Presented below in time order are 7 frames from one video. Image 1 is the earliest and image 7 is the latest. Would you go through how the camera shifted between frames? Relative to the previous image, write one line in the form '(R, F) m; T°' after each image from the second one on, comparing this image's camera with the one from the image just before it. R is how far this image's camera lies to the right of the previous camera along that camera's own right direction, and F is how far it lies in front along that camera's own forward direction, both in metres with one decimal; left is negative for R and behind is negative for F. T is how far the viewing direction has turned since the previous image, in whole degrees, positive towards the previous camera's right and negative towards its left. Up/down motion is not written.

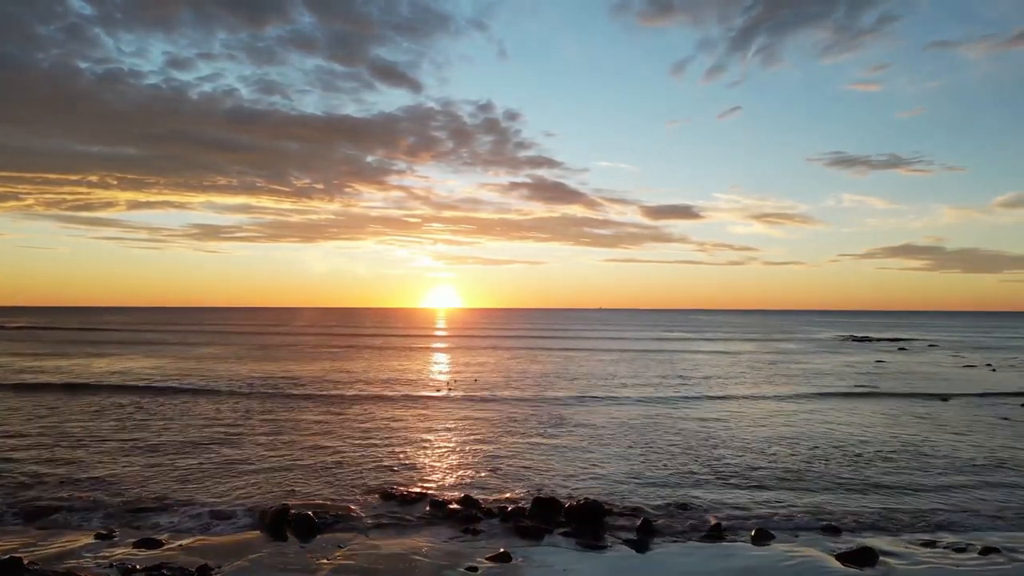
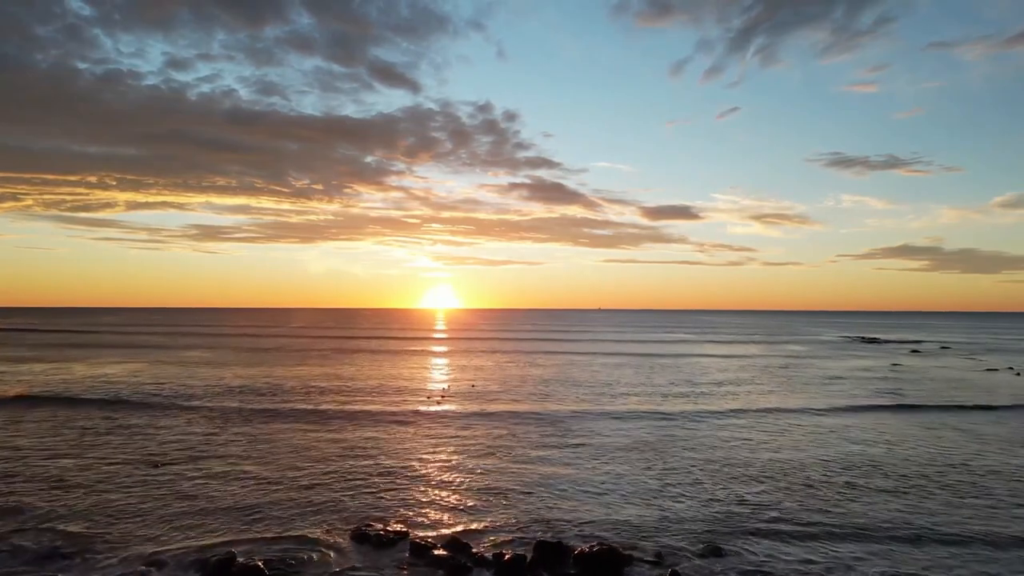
(0.0, +1.6) m; 0°
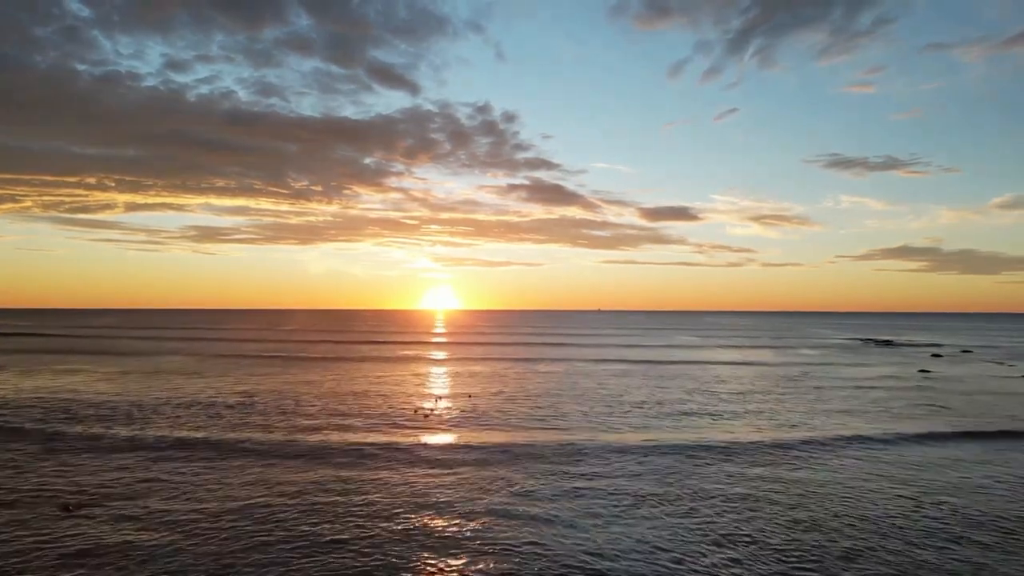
(-0.2, +2.2) m; 0°
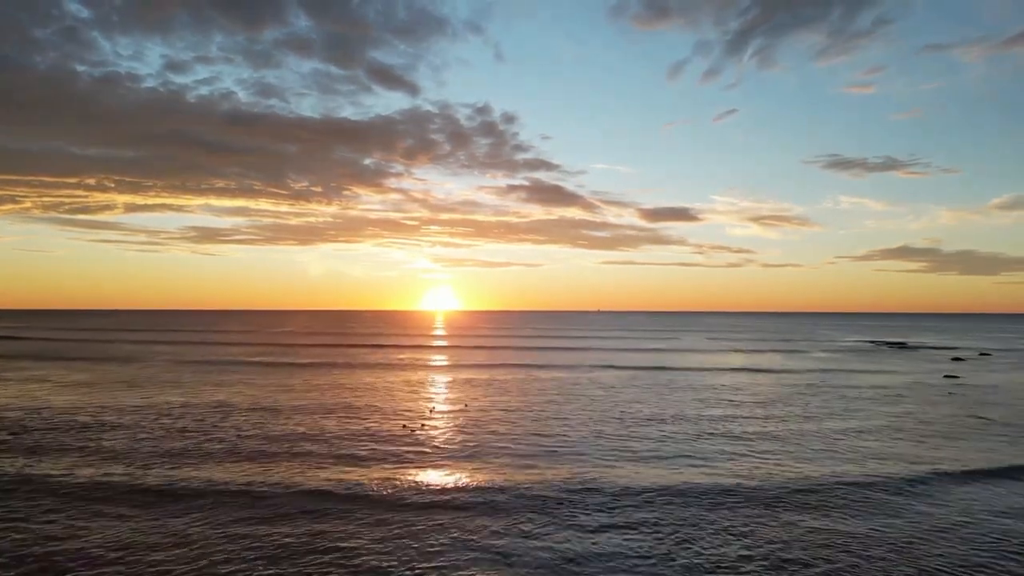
(-0.2, +0.7) m; 0°
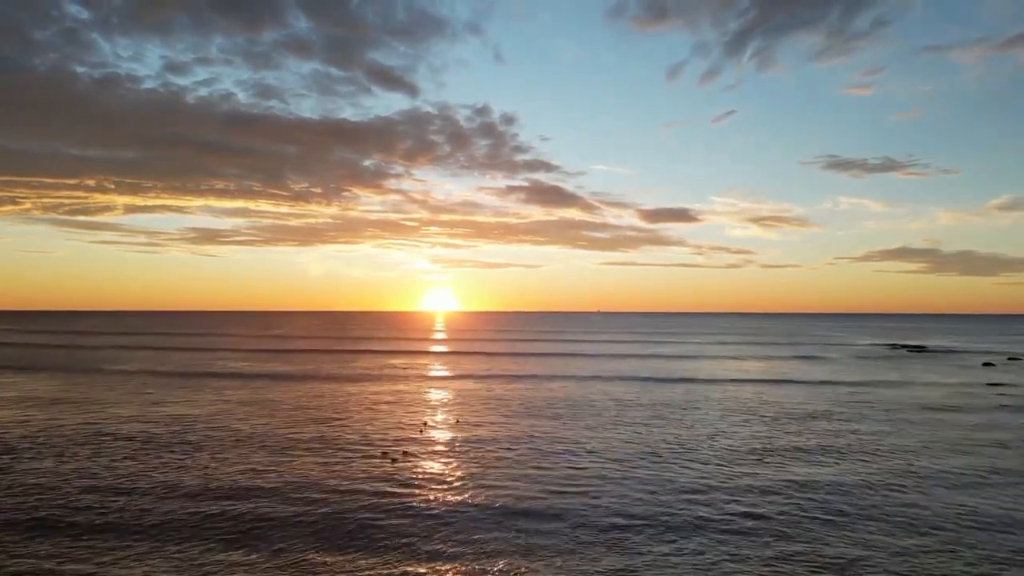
(-0.1, +0.1) m; 0°
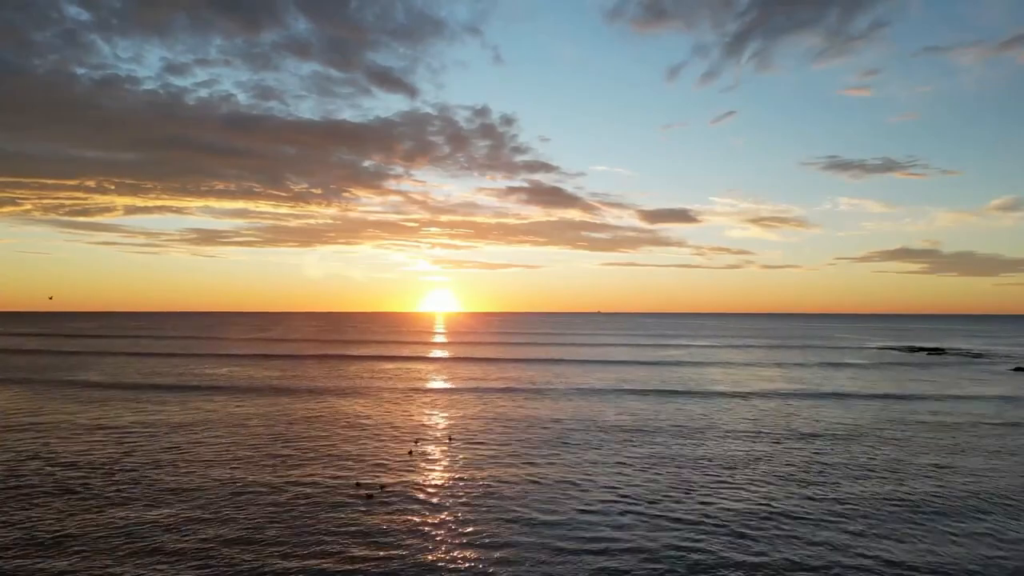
(+0.3, -0.5) m; 0°
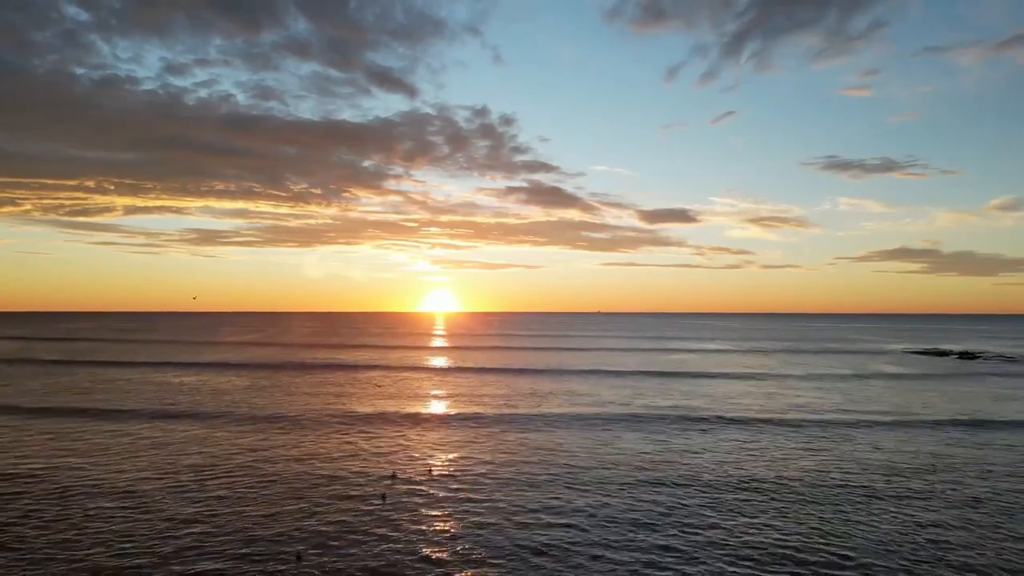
(+0.3, -0.3) m; 0°
